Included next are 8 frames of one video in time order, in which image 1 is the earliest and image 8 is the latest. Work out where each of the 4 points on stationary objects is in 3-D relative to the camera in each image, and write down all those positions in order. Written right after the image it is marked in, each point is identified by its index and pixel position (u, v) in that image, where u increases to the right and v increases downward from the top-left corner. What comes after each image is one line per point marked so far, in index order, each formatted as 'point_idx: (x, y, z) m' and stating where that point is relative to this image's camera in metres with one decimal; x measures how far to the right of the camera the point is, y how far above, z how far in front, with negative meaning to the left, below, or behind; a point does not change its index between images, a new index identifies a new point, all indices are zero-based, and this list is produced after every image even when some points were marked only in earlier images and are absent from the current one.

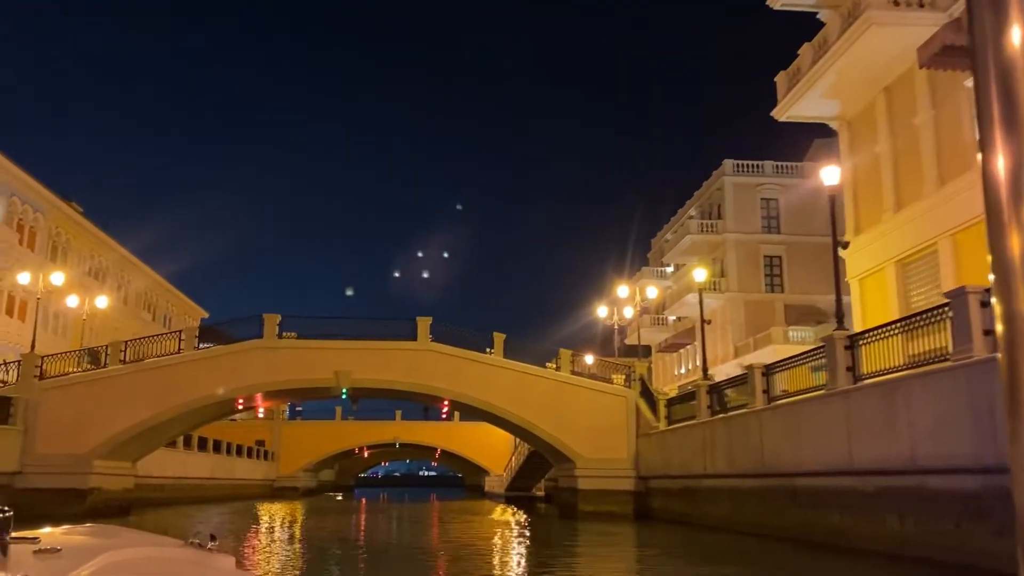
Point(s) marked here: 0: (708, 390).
0: (+4.9, -2.5, +19.7) m
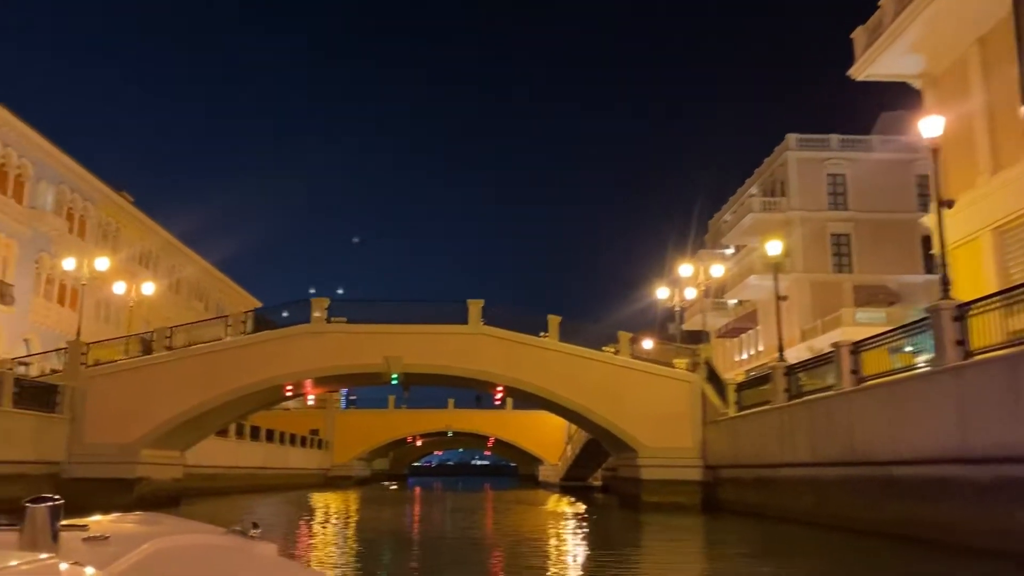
0: (+6.2, -1.9, +18.2) m
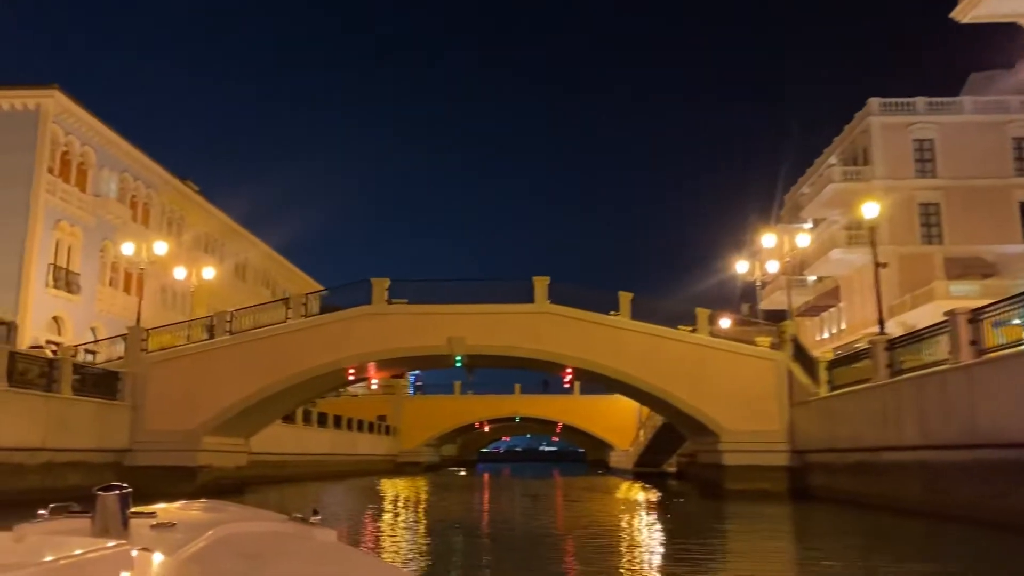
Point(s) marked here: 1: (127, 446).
0: (+7.7, -1.2, +16.4) m
1: (-9.6, -3.9, +19.9) m
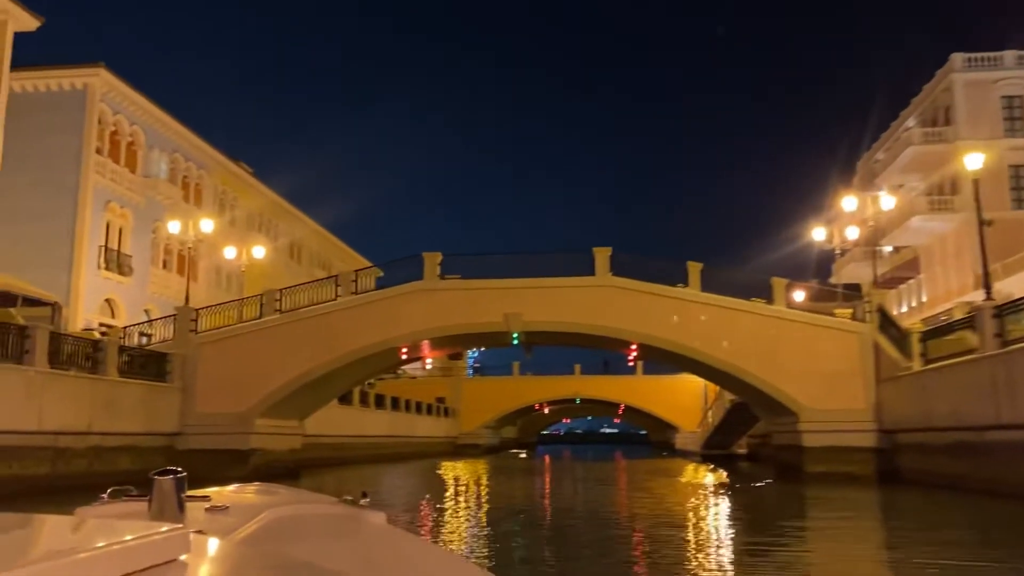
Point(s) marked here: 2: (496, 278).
0: (+8.8, -0.5, +14.6) m
1: (-8.1, -3.4, +19.4) m
2: (-0.4, +0.2, +19.8) m
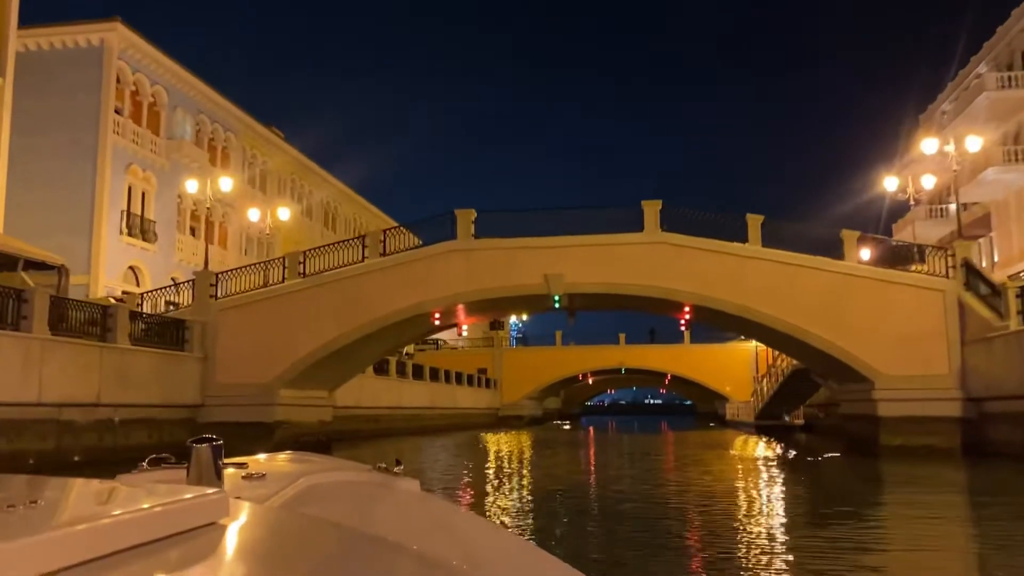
0: (+9.4, +0.4, +12.5) m
1: (-7.2, -2.6, +18.3) m
2: (+0.5, +1.2, +18.2) m
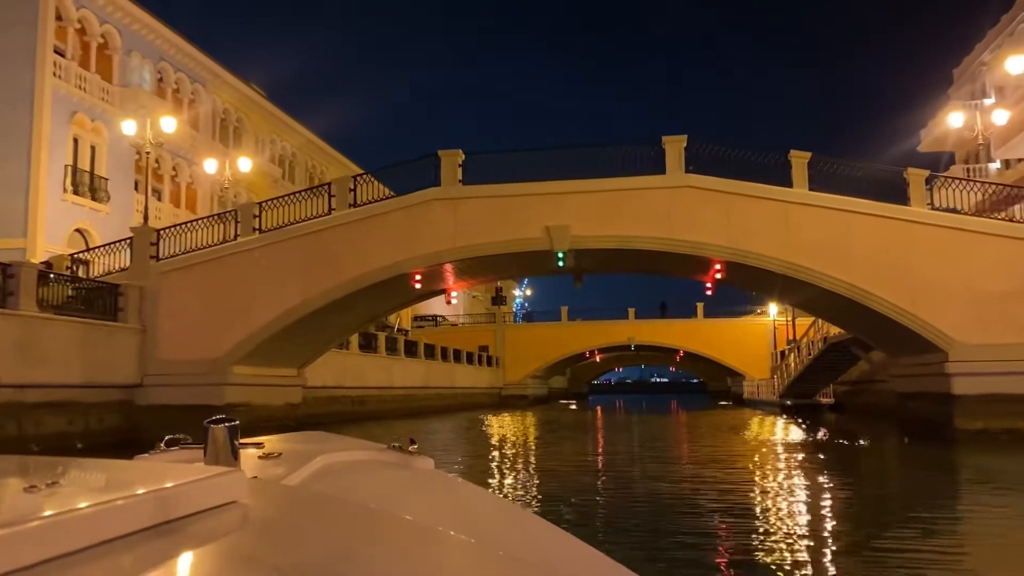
0: (+9.3, +1.1, +9.5) m
1: (-7.2, -1.8, +15.5) m
2: (+0.4, +2.0, +15.2) m
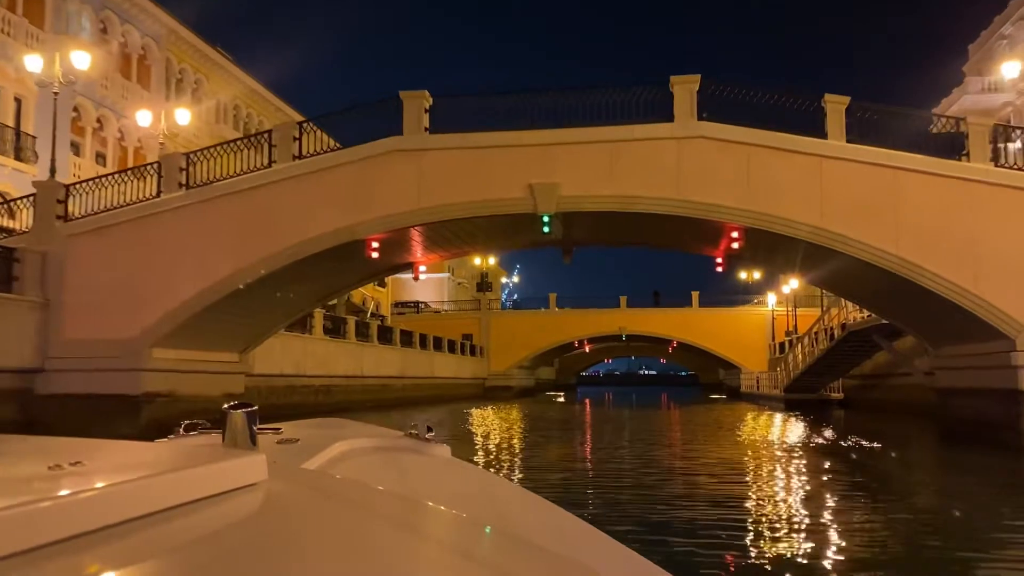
0: (+9.0, +1.4, +7.1) m
1: (-7.6, -1.2, +12.9) m
2: (+0.1, +2.5, +12.7) m
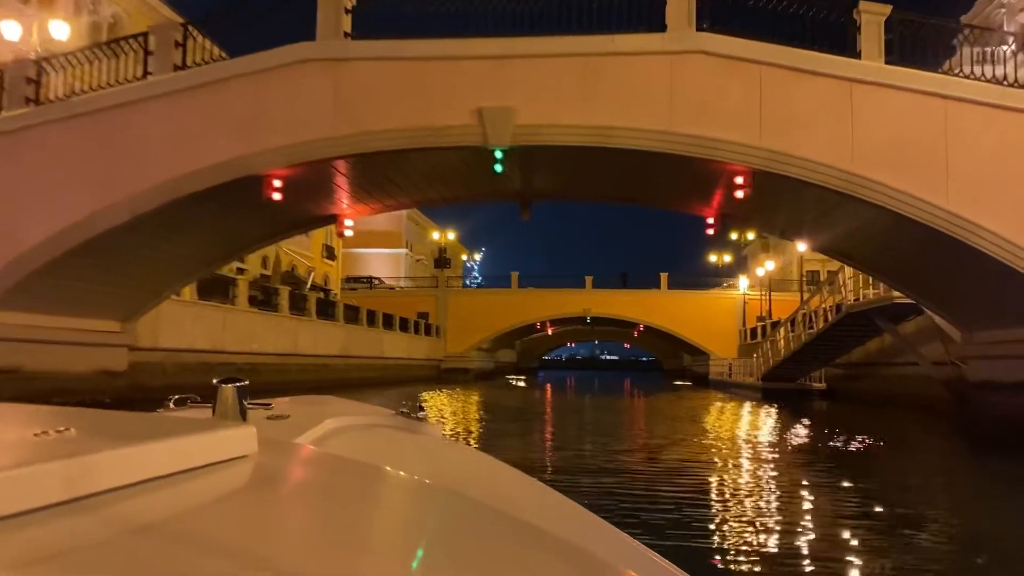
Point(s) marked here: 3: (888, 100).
0: (+8.5, +1.7, +4.7) m
1: (-8.4, -0.5, +9.9) m
2: (-0.6, +3.0, +9.9) m
3: (+4.3, +2.1, +9.3) m
